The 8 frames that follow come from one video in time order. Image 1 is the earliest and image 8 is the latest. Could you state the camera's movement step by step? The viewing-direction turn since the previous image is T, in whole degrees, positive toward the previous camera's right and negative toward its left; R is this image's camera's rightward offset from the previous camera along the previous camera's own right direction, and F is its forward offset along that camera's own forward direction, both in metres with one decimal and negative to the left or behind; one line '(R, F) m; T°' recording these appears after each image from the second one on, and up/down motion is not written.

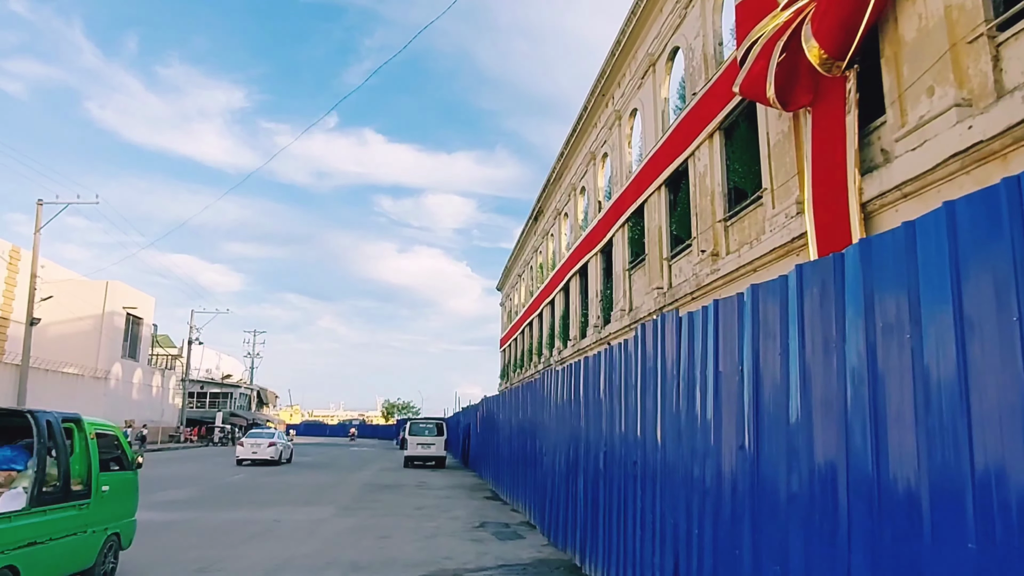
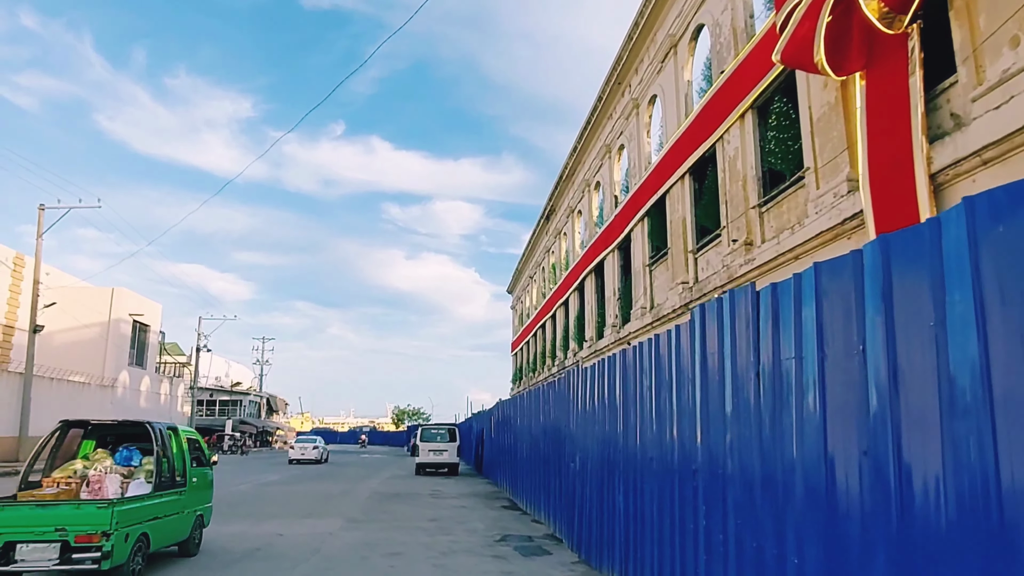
(-0.1, +0.9) m; -1°
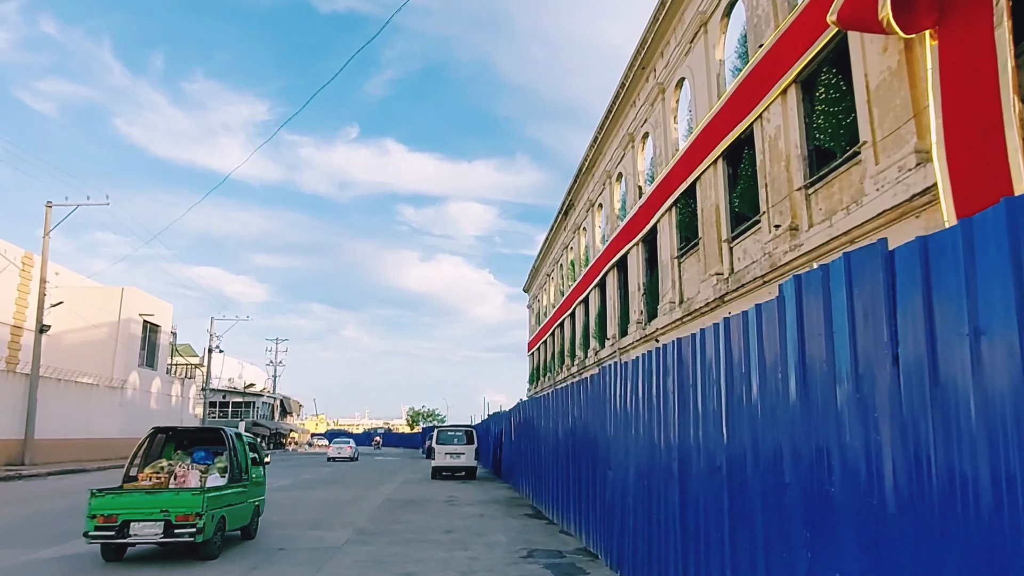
(-0.2, +0.9) m; -1°
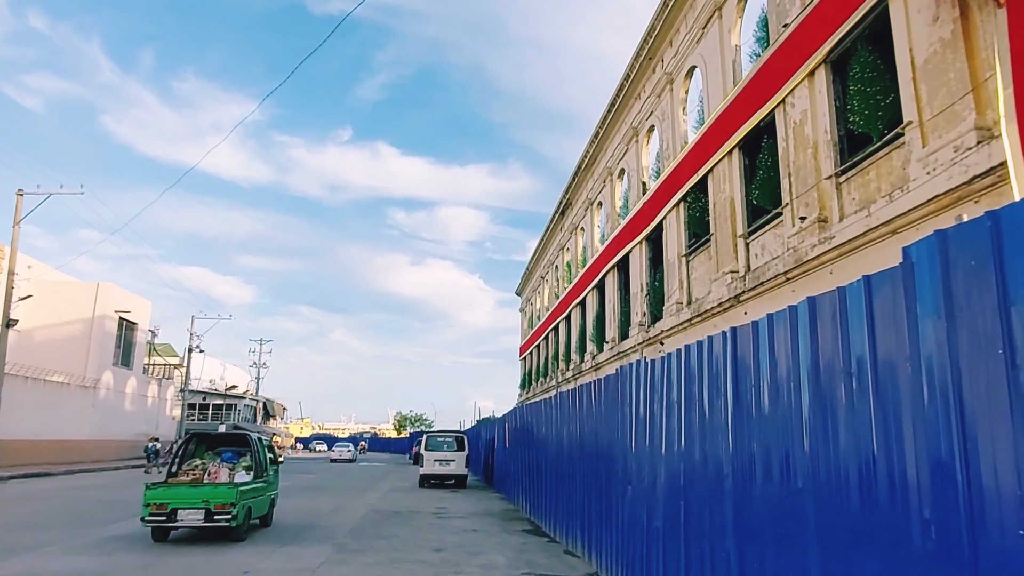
(-0.2, +0.9) m; +1°
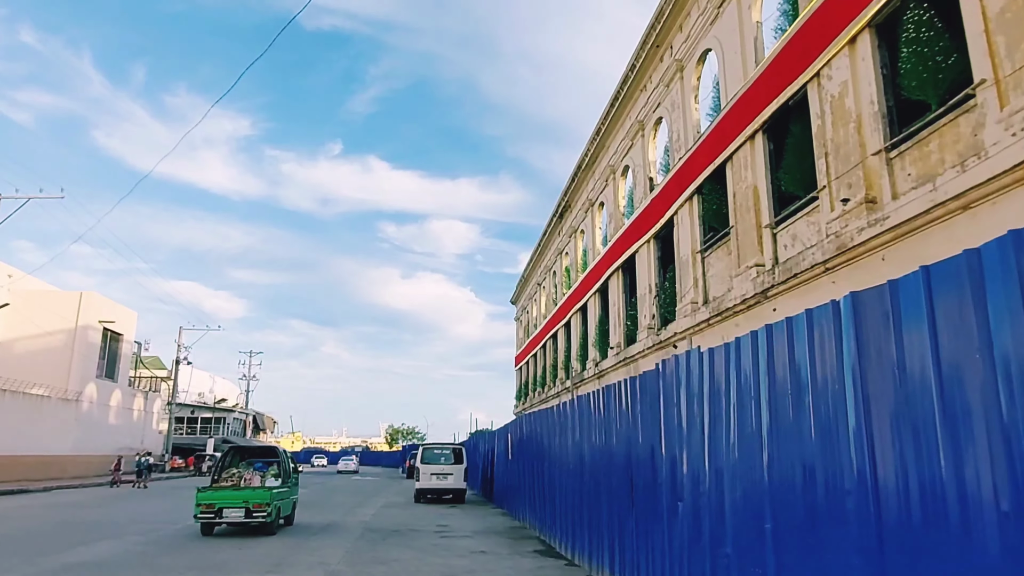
(-0.2, +1.1) m; +1°
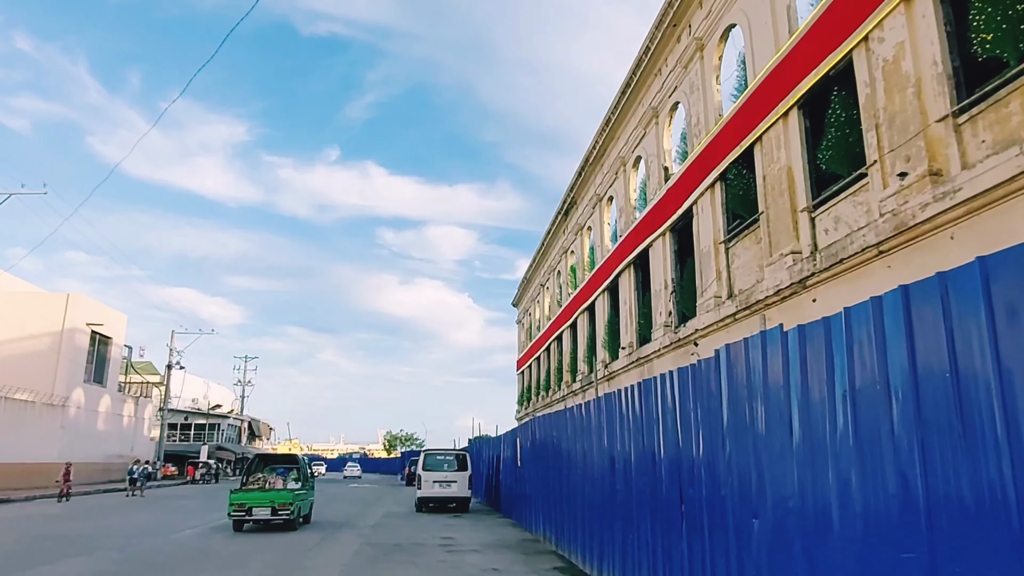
(-0.2, +1.0) m; 0°
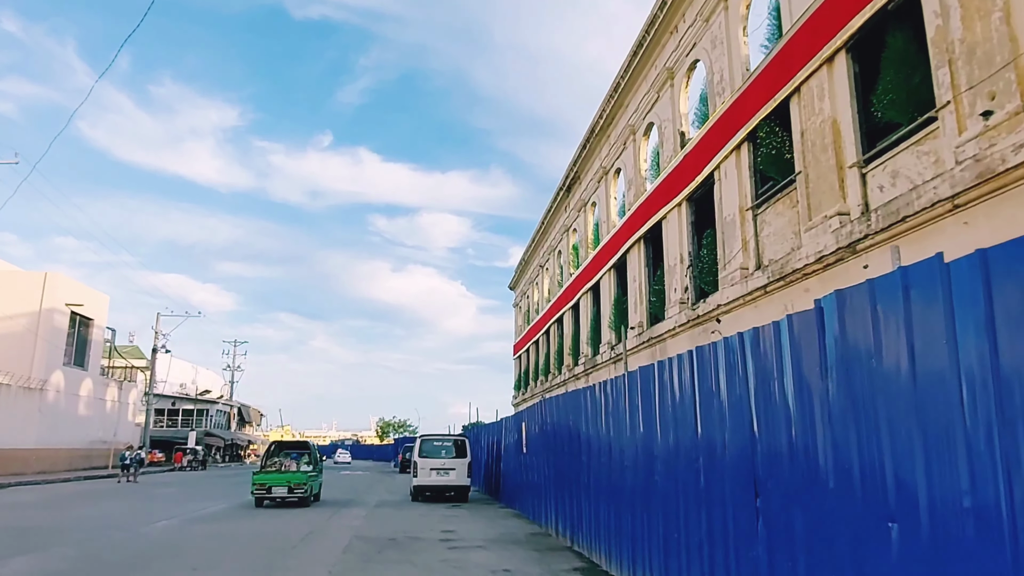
(-0.2, +1.2) m; +1°
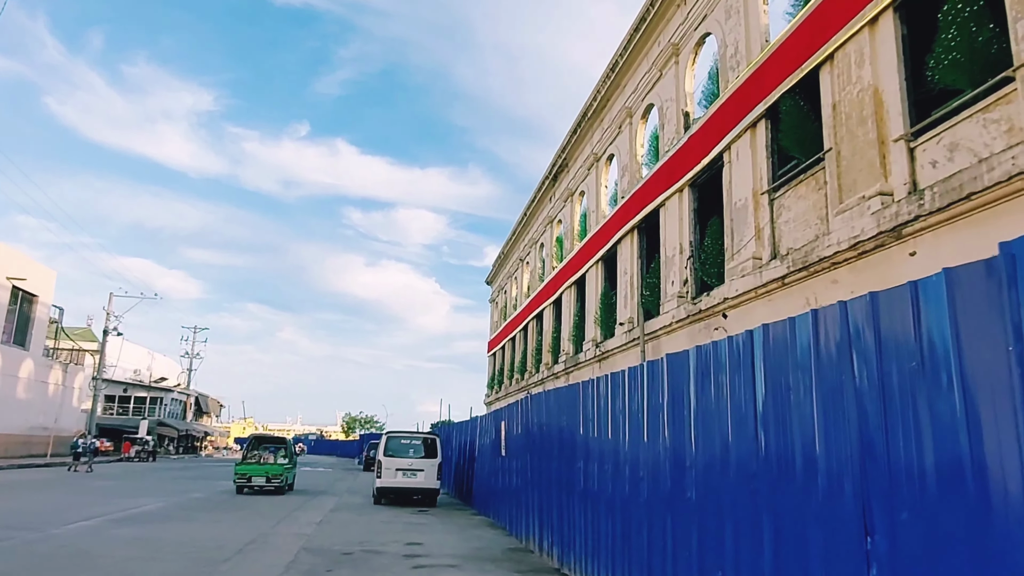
(-0.2, +1.3) m; +2°
